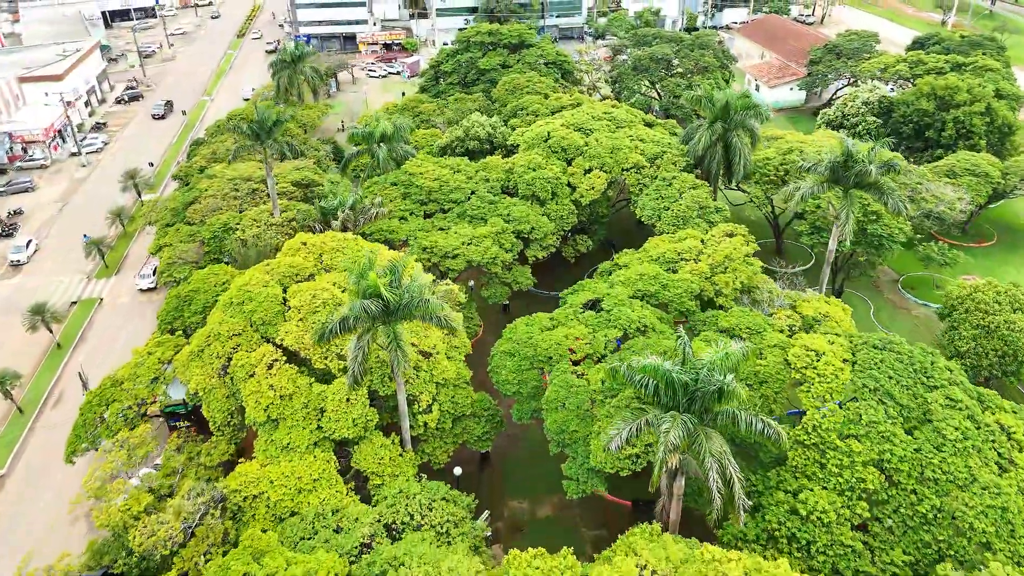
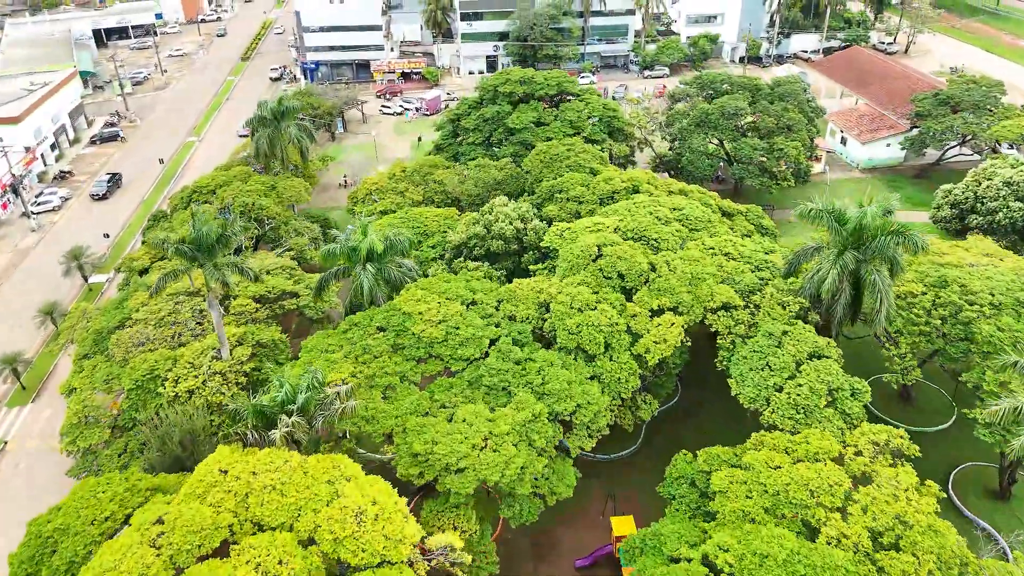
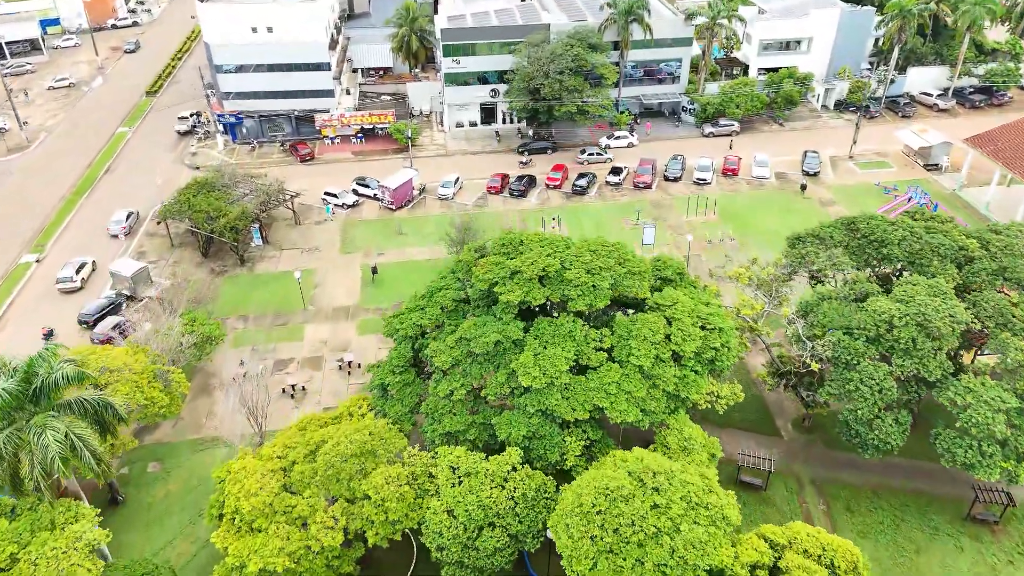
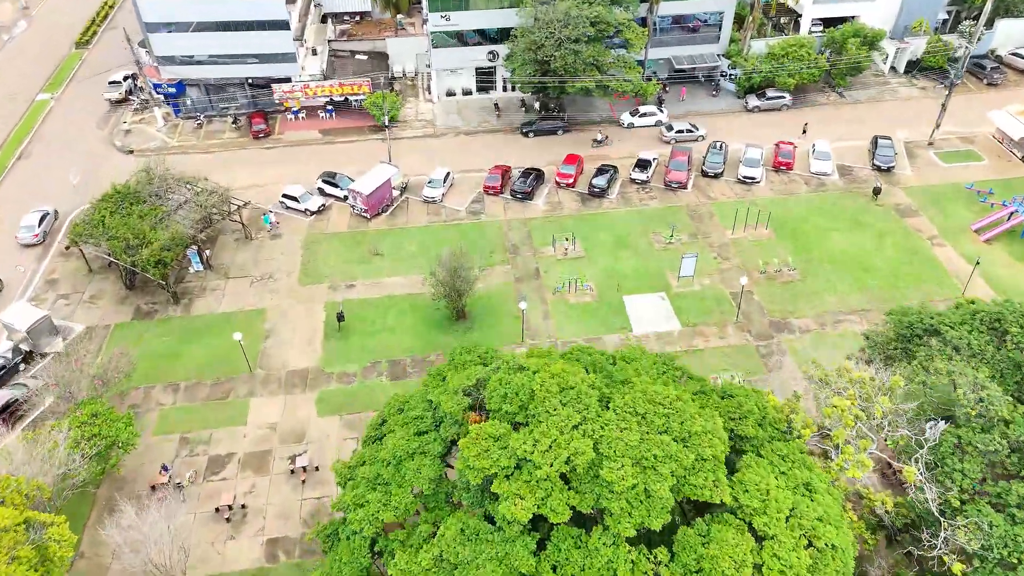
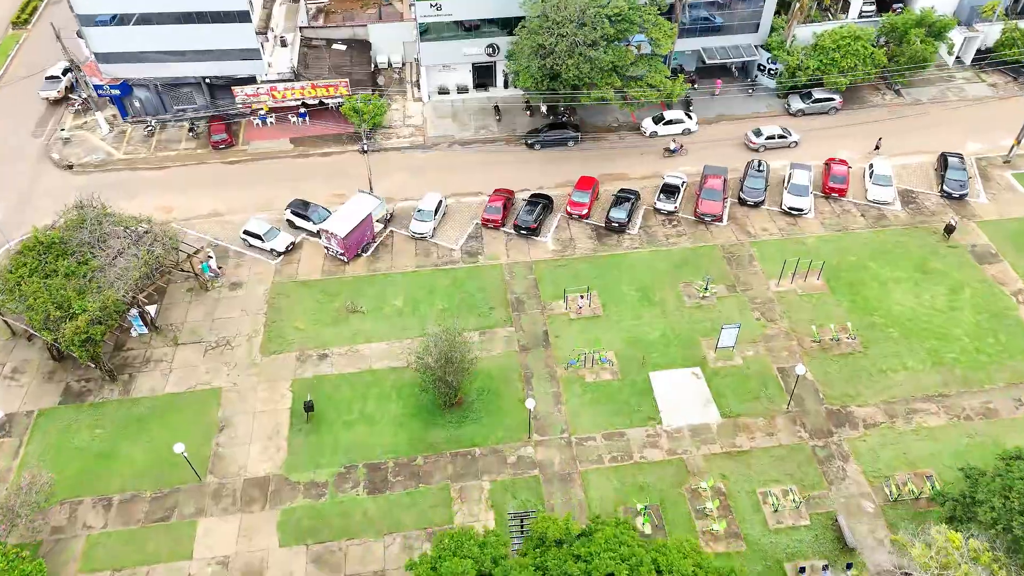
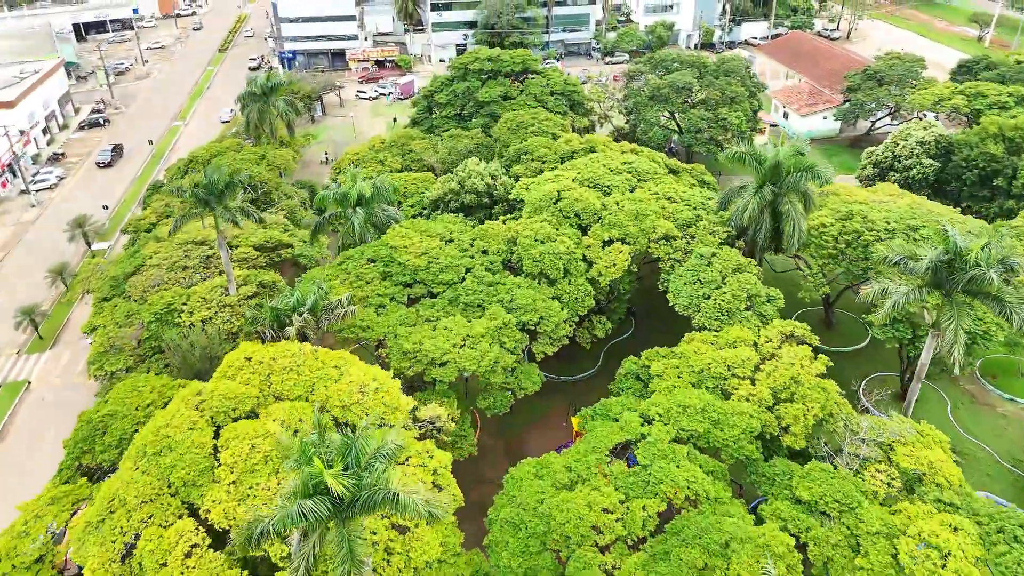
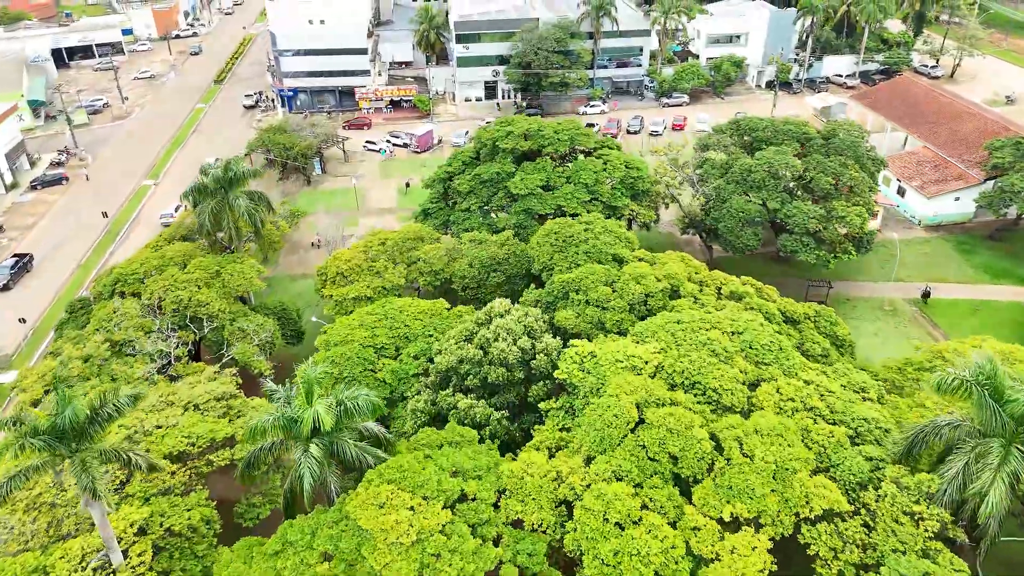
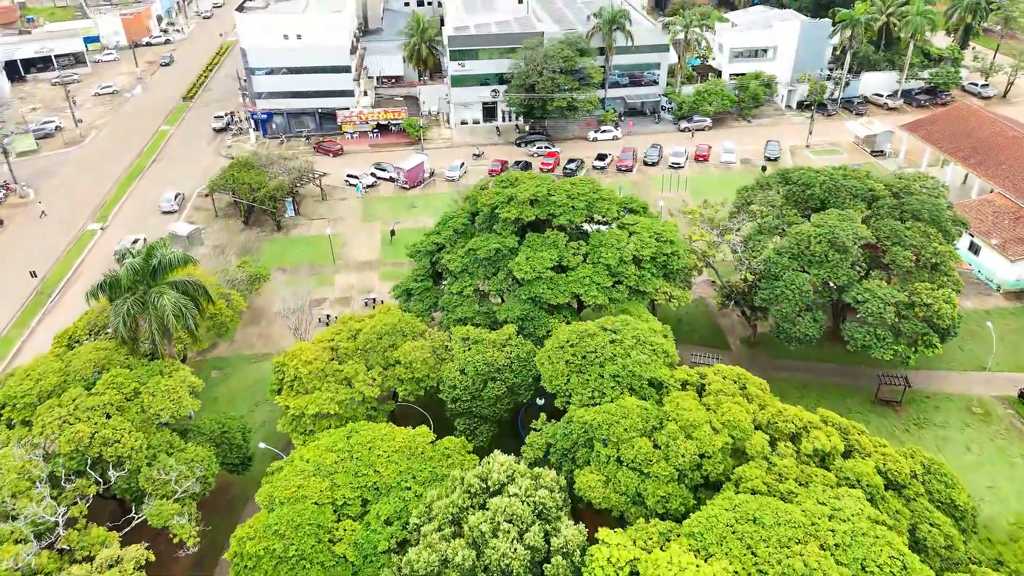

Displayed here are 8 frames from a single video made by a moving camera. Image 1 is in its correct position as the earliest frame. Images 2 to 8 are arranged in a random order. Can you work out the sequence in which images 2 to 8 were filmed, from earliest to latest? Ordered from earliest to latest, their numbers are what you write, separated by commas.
6, 2, 7, 8, 3, 4, 5
